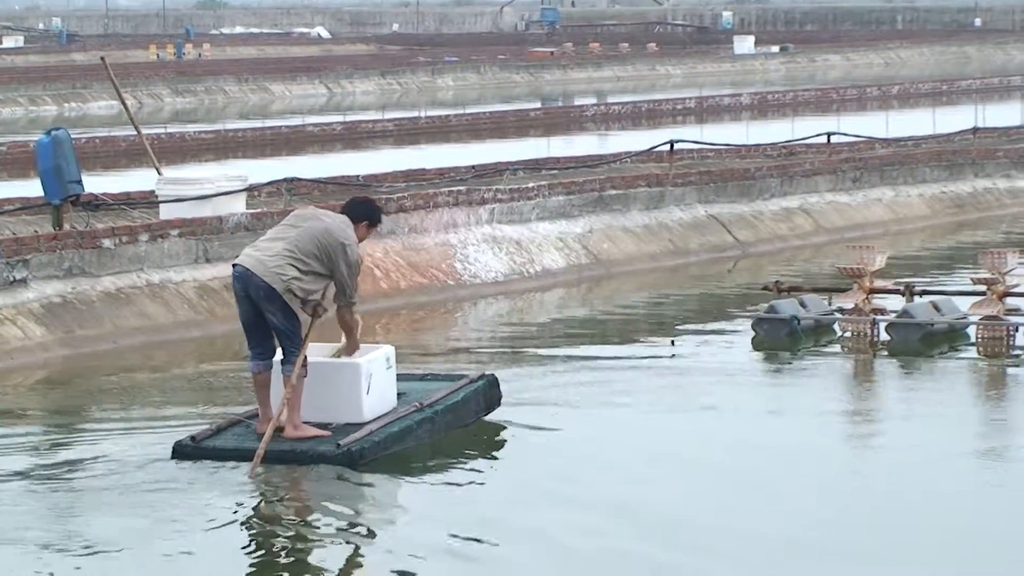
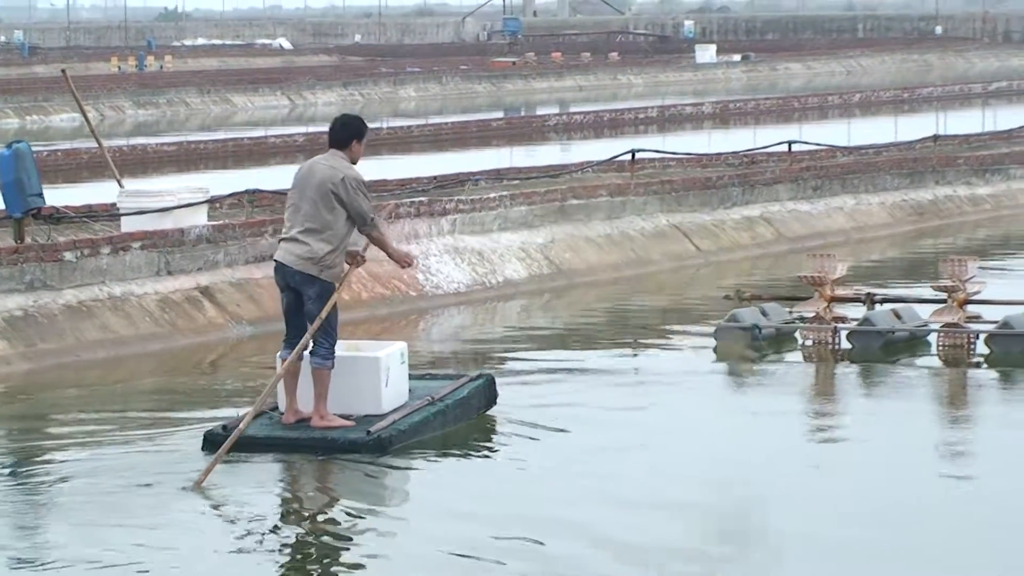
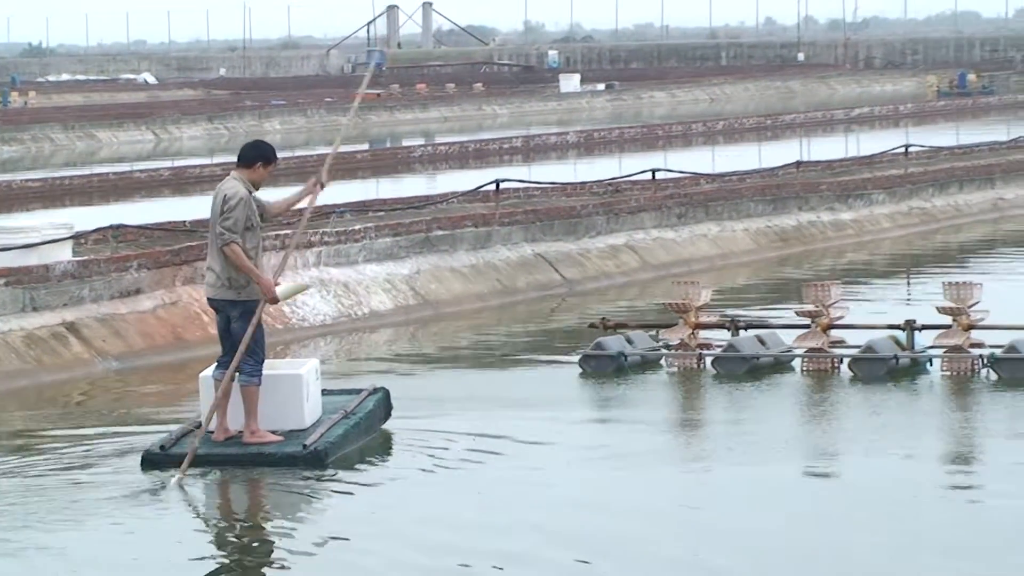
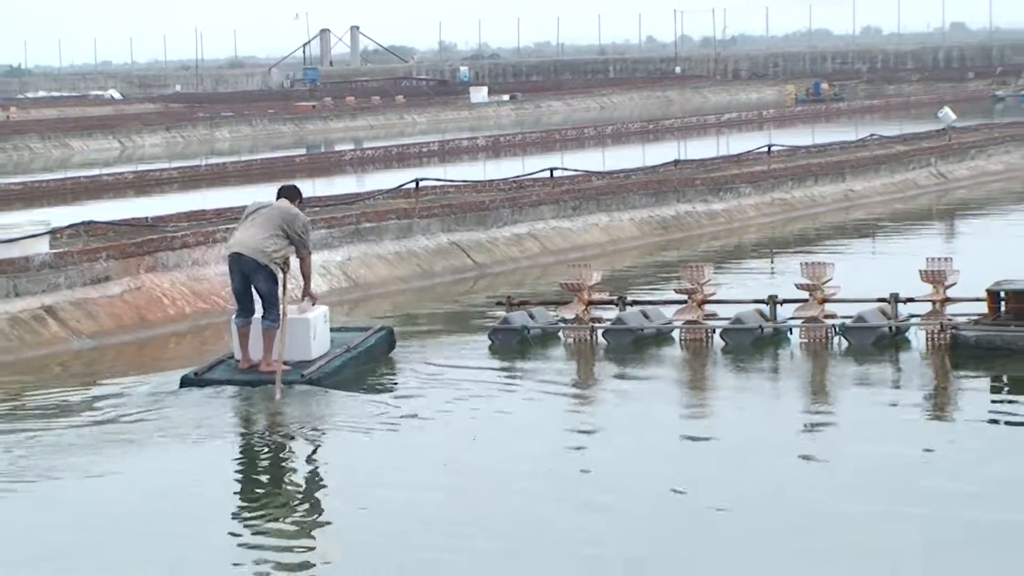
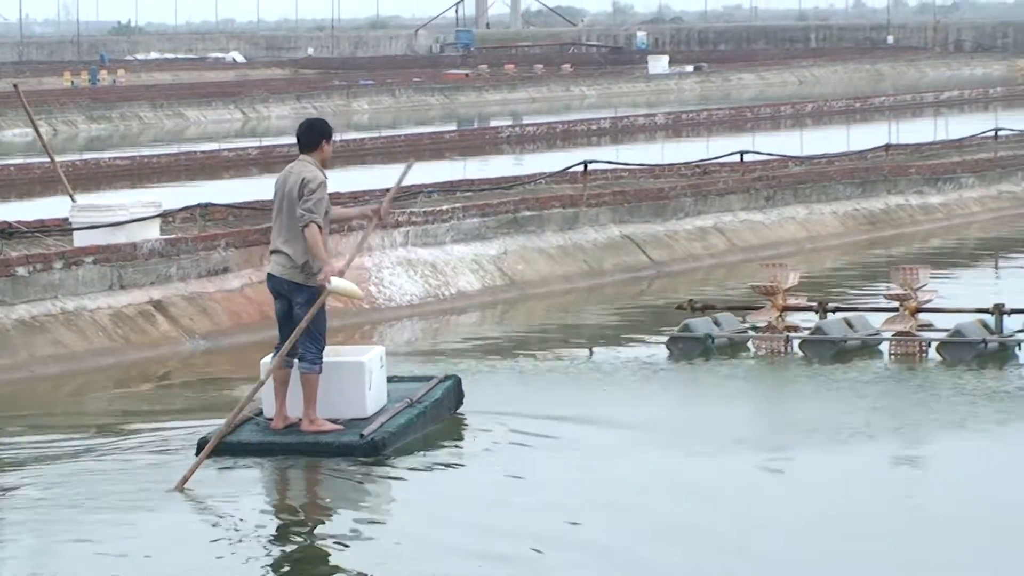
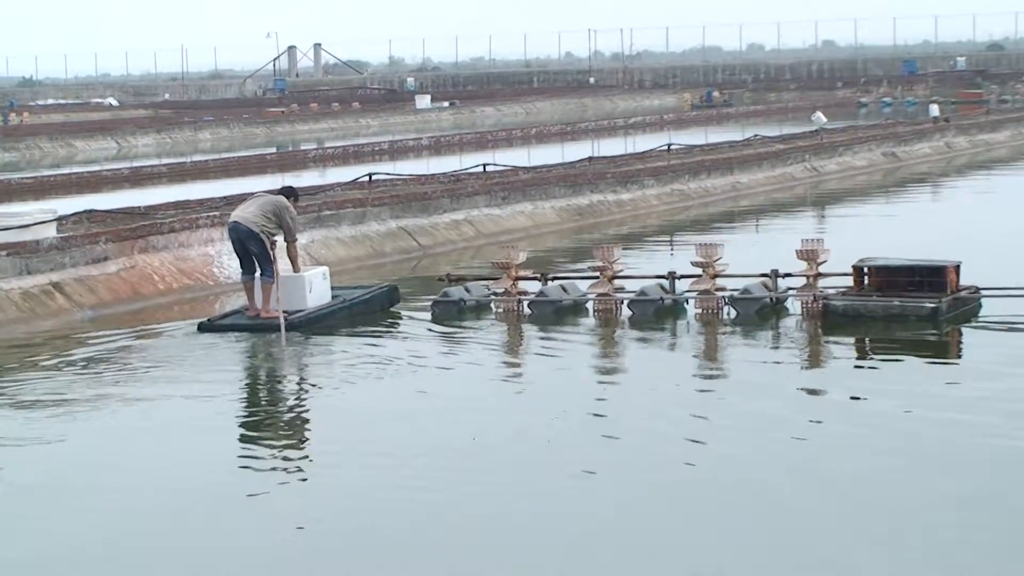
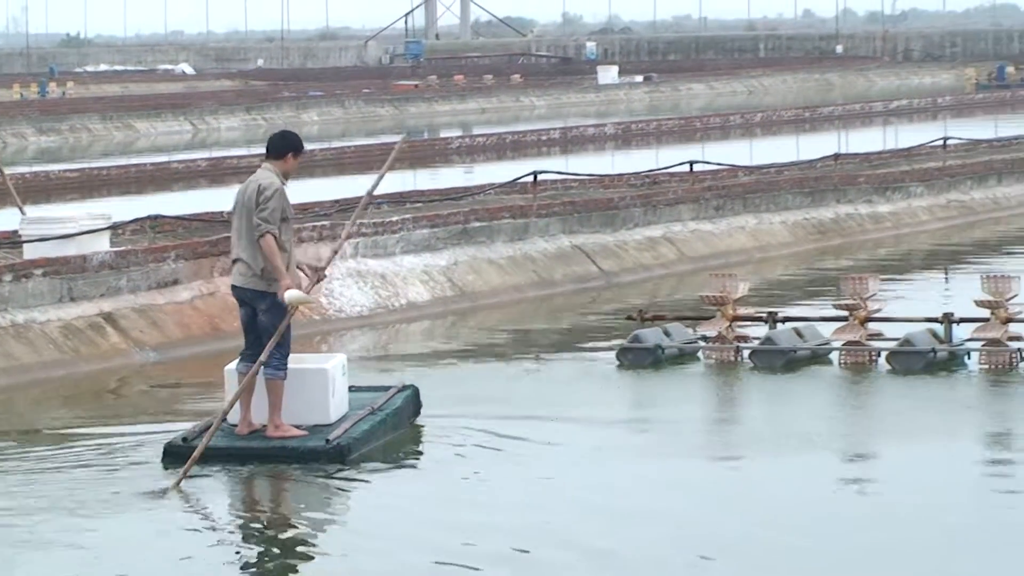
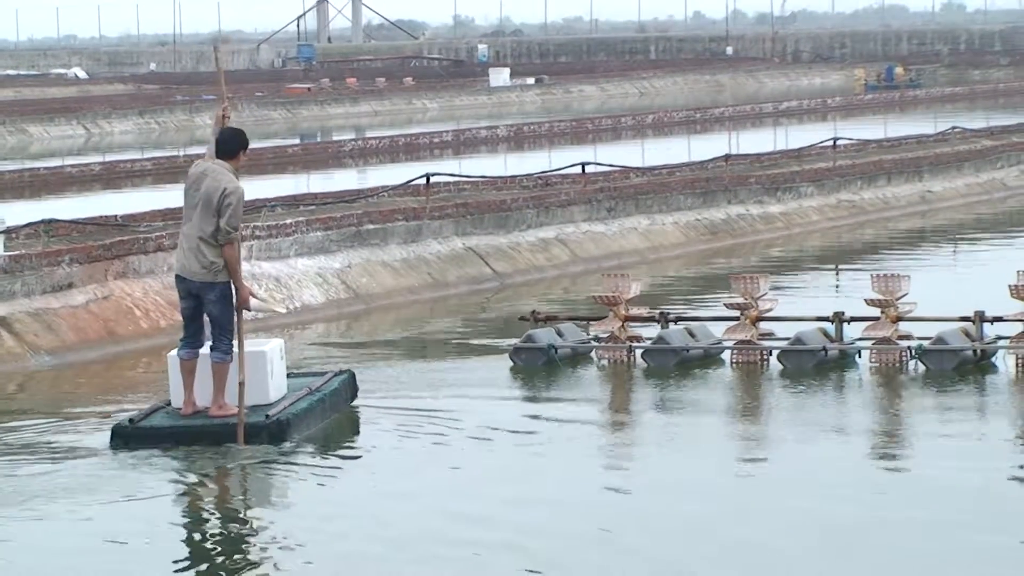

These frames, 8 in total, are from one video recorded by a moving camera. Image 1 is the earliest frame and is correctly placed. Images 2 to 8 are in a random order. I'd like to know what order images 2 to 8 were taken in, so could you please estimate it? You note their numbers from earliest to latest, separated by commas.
2, 5, 7, 3, 8, 4, 6
